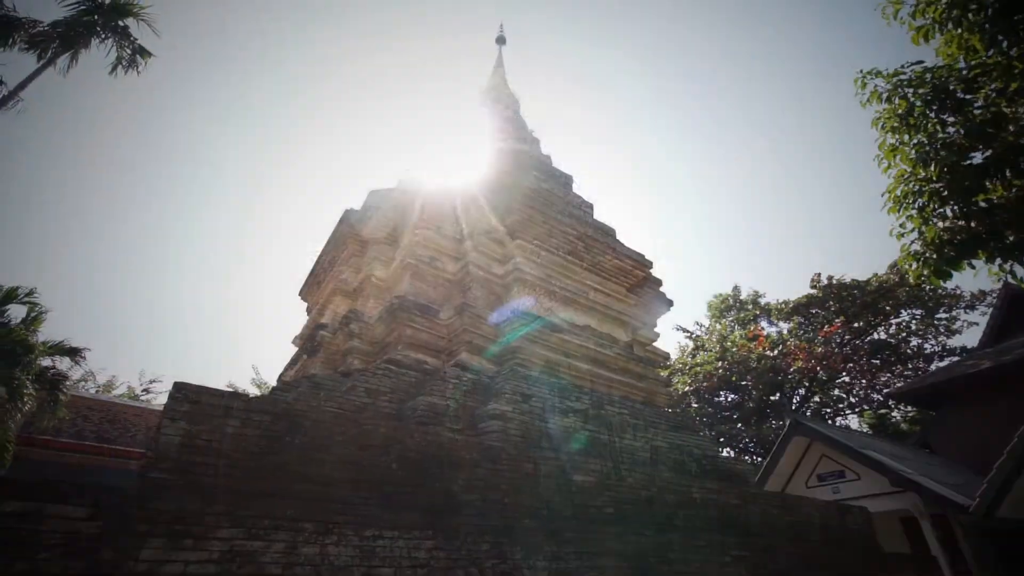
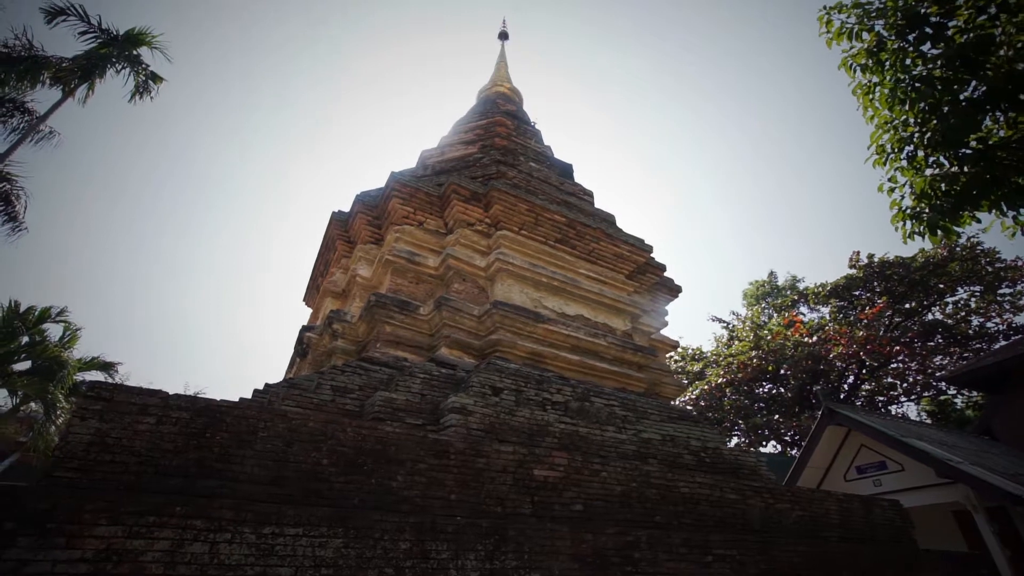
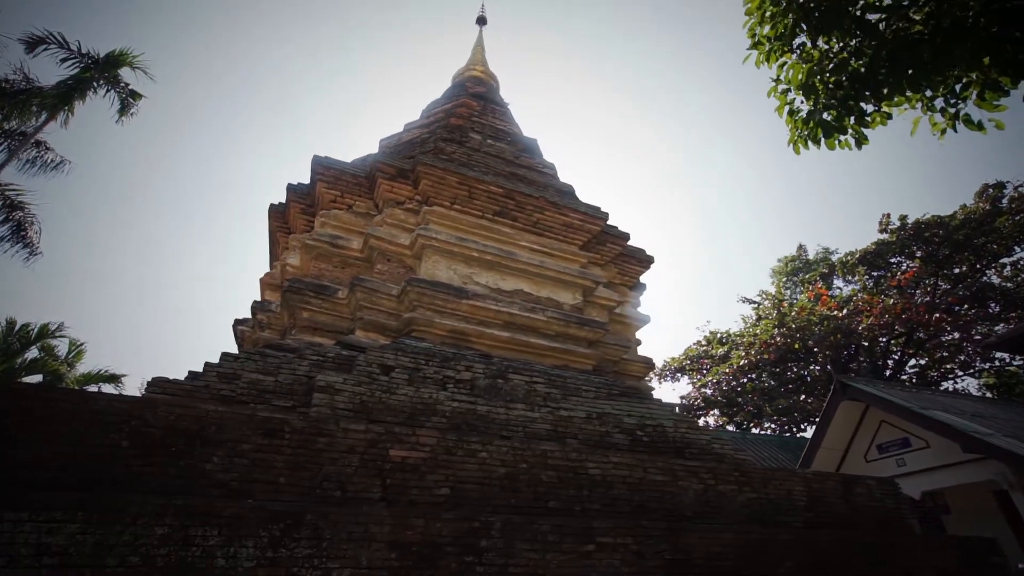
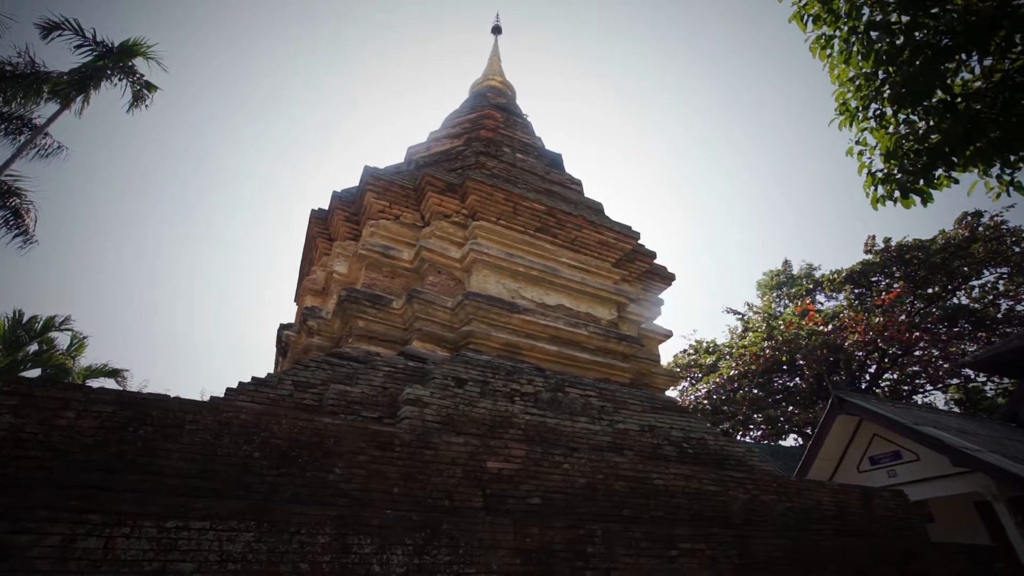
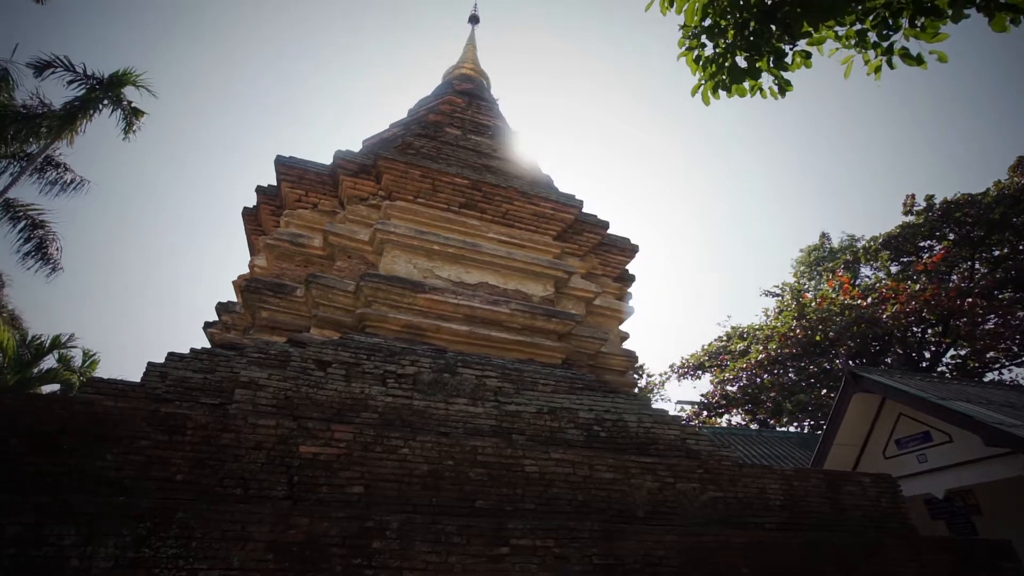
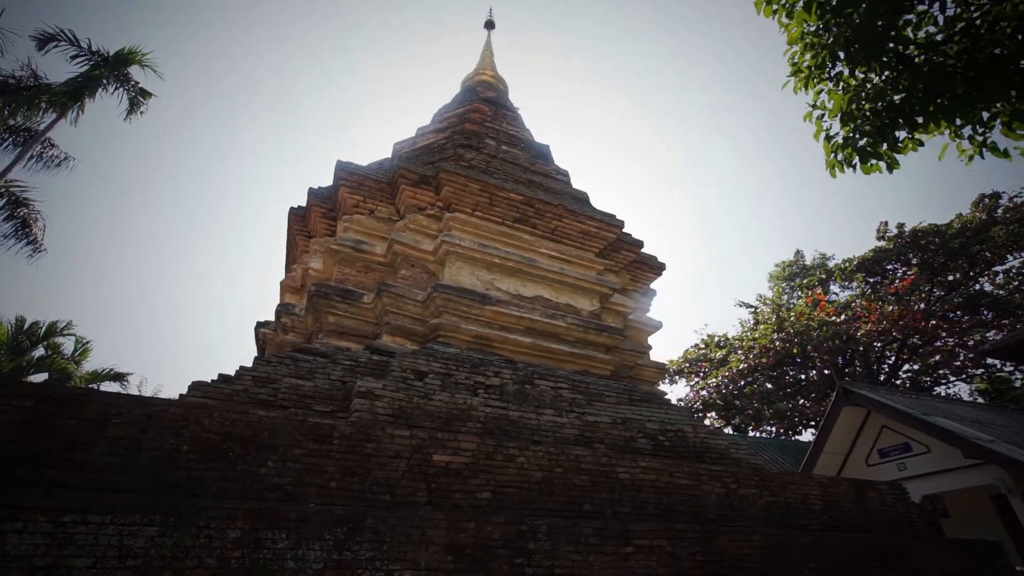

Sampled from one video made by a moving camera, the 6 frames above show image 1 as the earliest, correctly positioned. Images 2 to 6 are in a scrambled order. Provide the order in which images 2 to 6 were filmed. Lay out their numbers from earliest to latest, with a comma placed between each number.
2, 4, 6, 3, 5
